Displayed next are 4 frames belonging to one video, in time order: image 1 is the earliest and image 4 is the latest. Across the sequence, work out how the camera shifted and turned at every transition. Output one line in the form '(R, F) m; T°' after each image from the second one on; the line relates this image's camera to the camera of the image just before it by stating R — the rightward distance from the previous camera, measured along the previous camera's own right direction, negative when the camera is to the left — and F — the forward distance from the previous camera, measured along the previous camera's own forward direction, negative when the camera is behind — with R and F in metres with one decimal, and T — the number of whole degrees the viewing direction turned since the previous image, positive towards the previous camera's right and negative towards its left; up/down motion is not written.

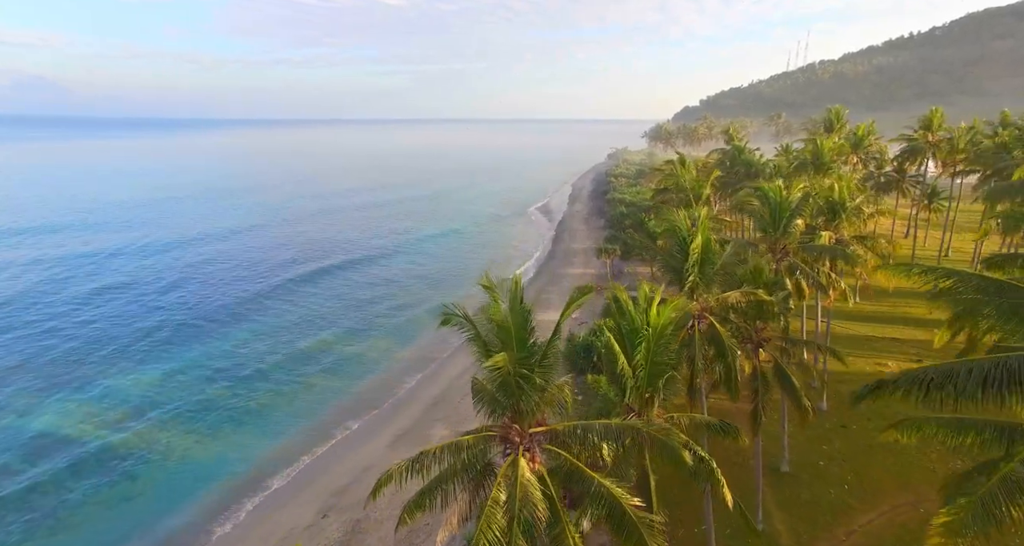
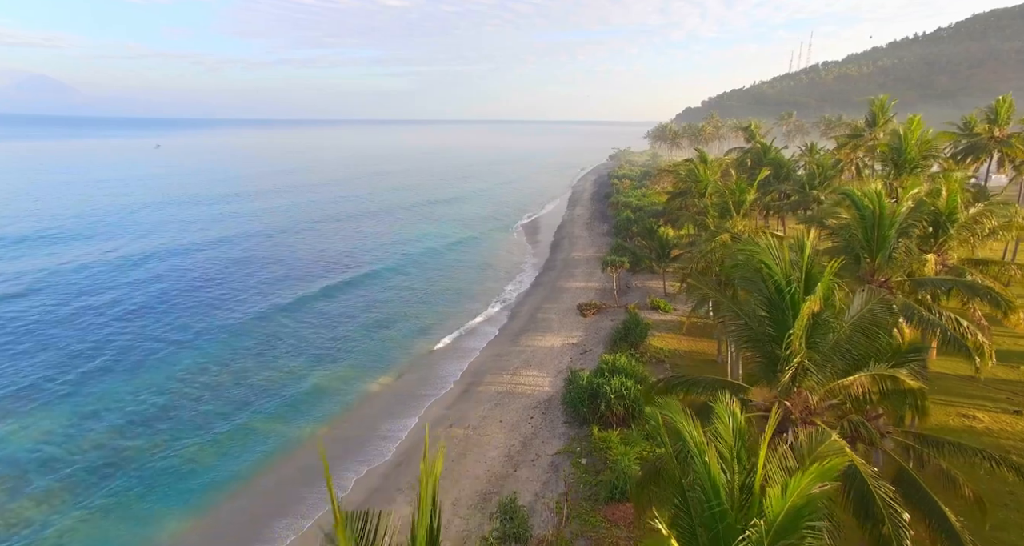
(+0.5, +5.8) m; 0°
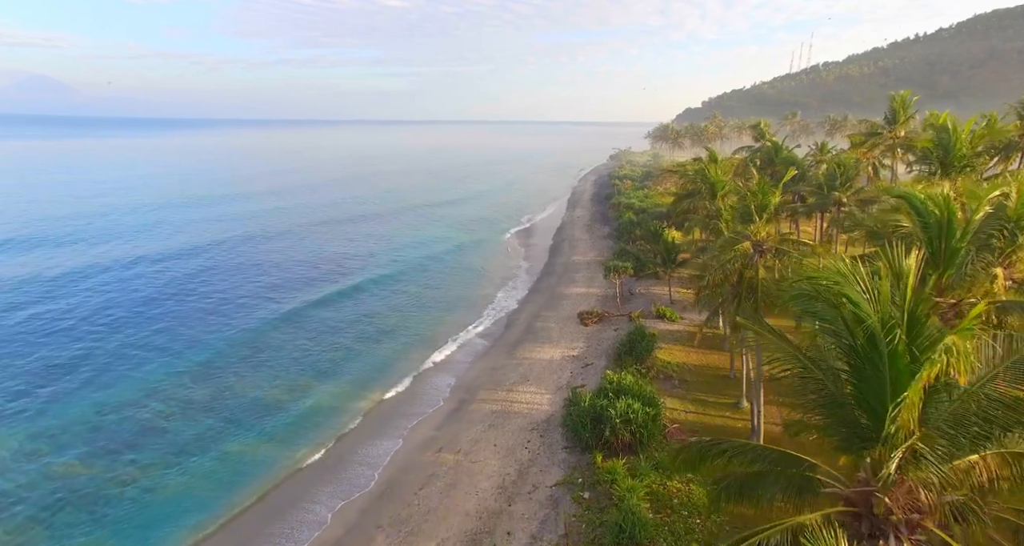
(+0.2, +2.2) m; 0°
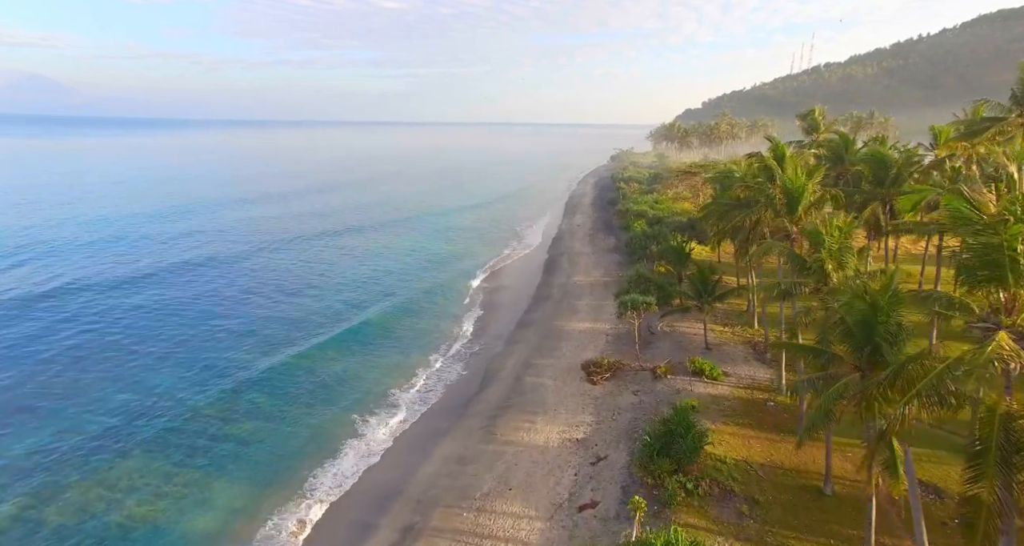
(+0.8, +9.8) m; 0°
